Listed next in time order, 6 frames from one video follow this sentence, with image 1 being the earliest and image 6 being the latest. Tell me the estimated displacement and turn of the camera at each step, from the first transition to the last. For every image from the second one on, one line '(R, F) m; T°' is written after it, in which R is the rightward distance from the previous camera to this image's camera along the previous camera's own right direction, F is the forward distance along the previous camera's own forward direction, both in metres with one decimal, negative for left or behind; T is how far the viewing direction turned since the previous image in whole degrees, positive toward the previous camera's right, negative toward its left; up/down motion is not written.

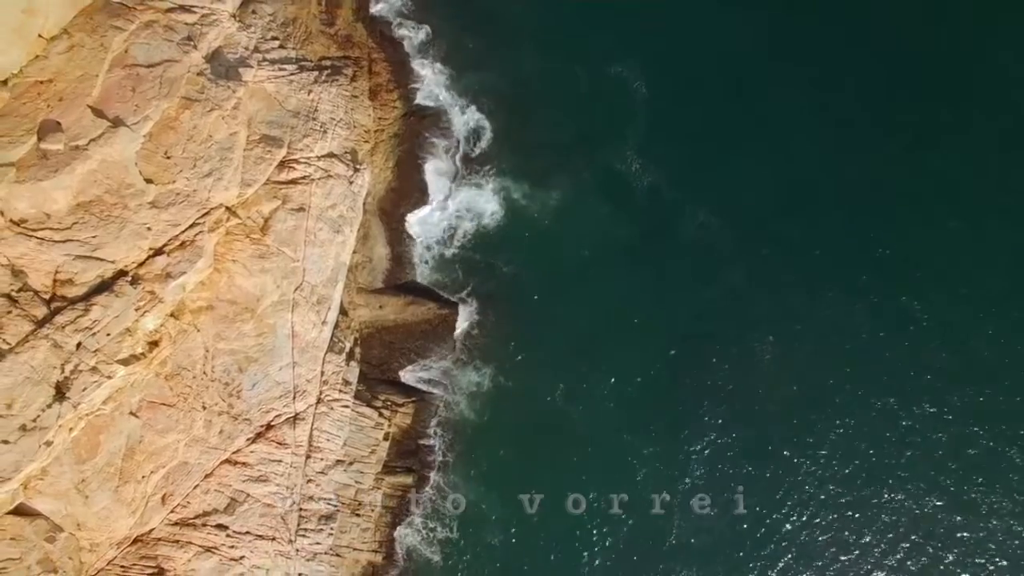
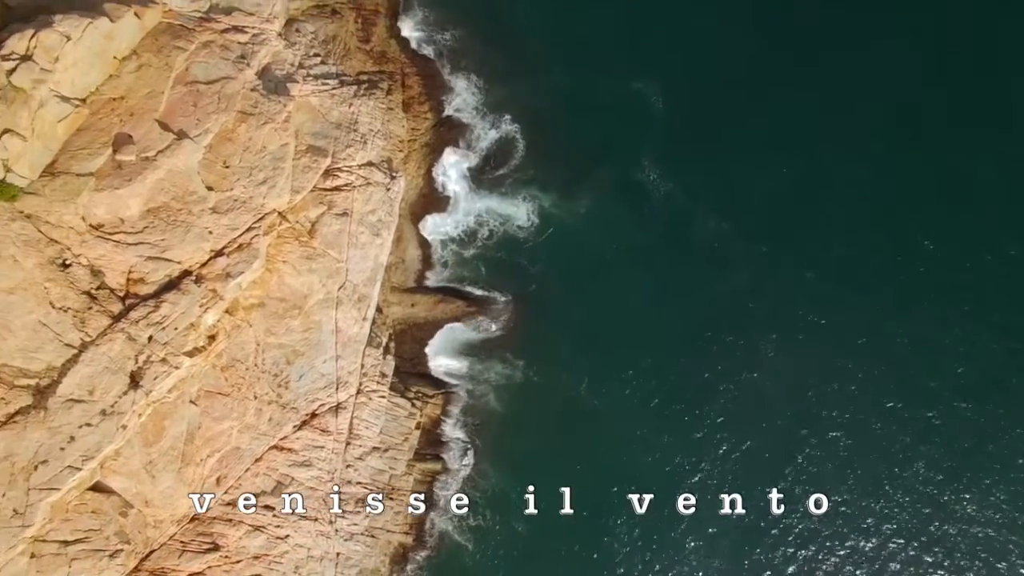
(-1.5, -3.6) m; 0°
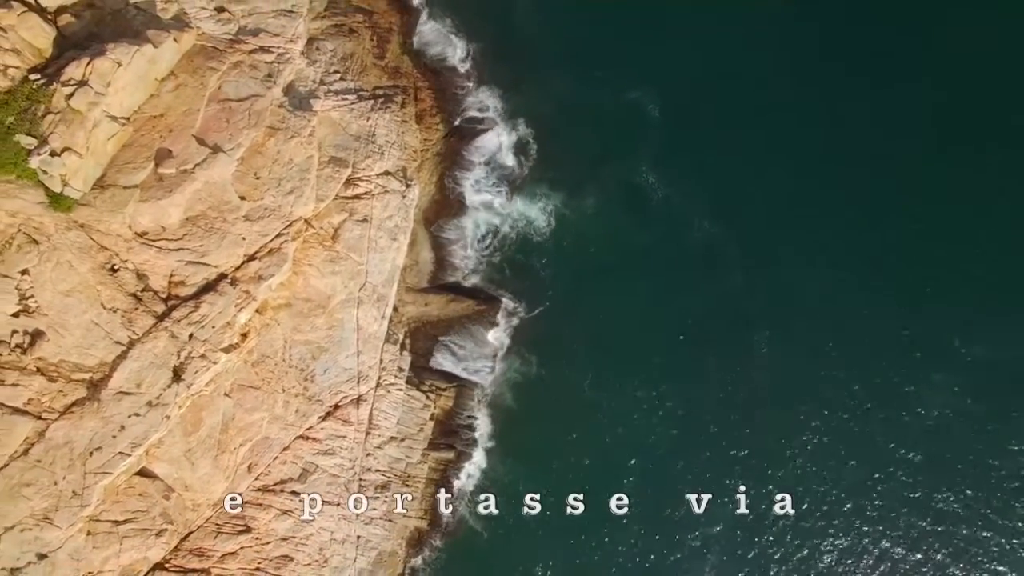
(-0.5, -3.6) m; 0°
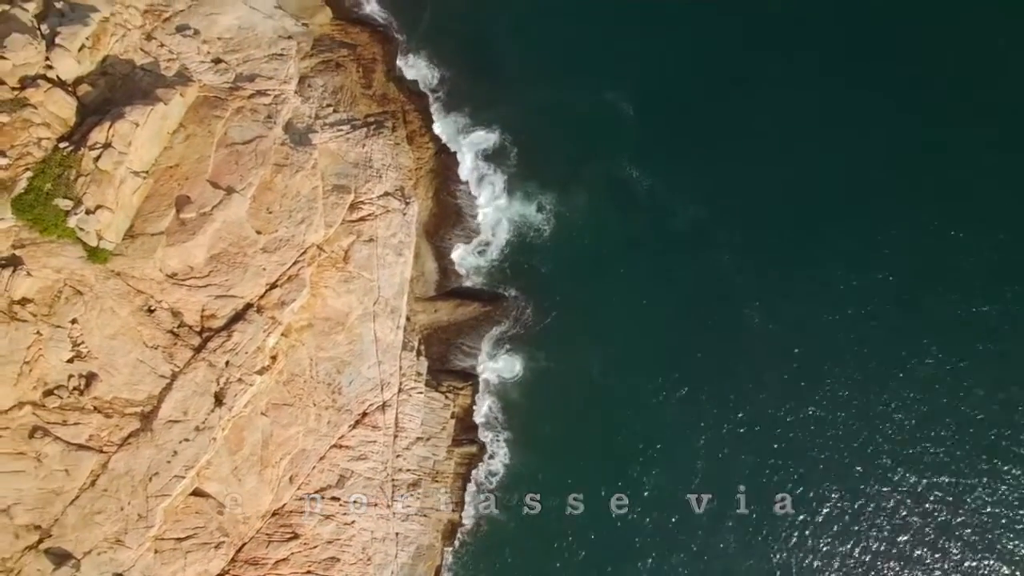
(-0.1, -3.9) m; 0°
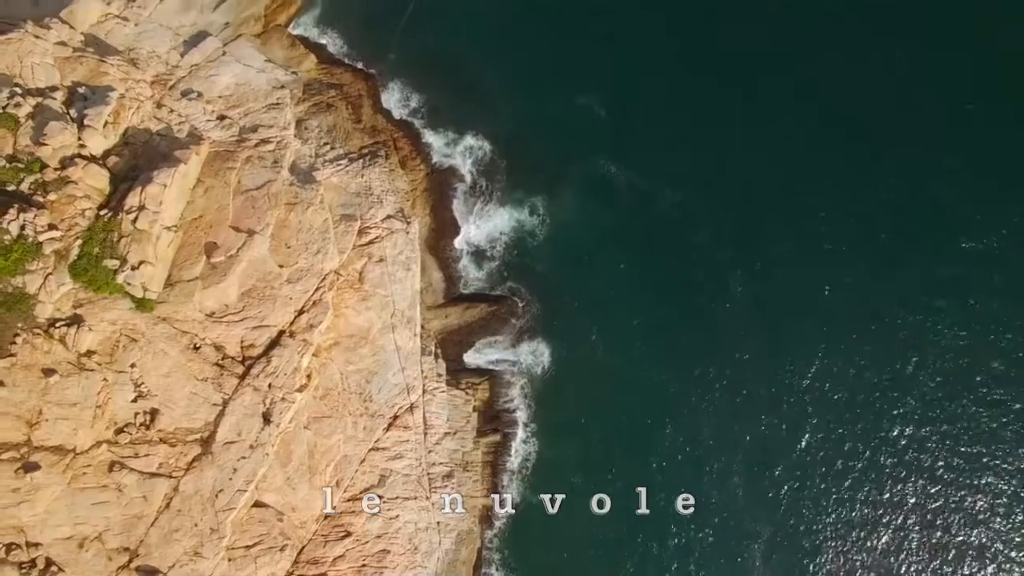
(+0.1, -5.5) m; 0°
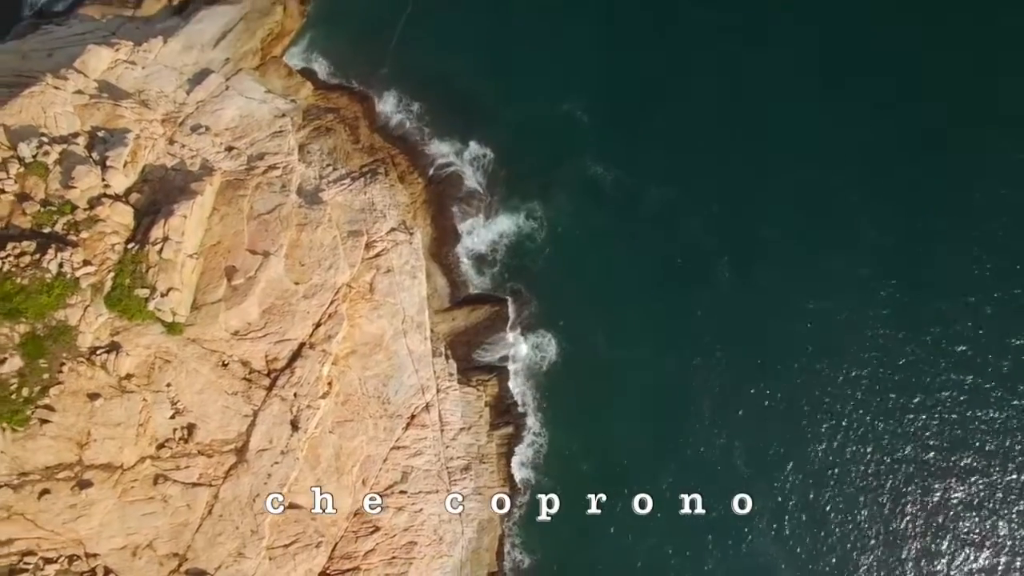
(+0.1, -3.8) m; 0°
